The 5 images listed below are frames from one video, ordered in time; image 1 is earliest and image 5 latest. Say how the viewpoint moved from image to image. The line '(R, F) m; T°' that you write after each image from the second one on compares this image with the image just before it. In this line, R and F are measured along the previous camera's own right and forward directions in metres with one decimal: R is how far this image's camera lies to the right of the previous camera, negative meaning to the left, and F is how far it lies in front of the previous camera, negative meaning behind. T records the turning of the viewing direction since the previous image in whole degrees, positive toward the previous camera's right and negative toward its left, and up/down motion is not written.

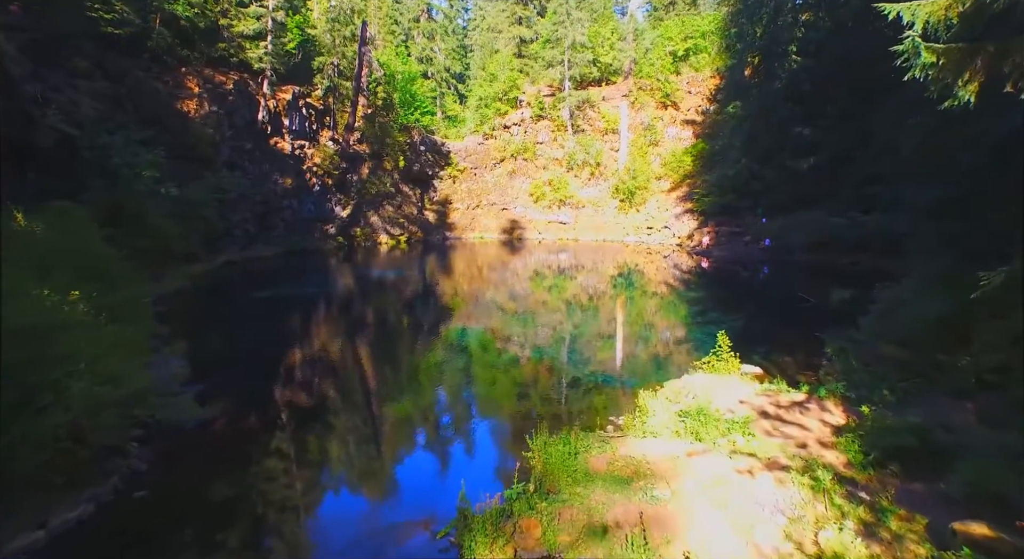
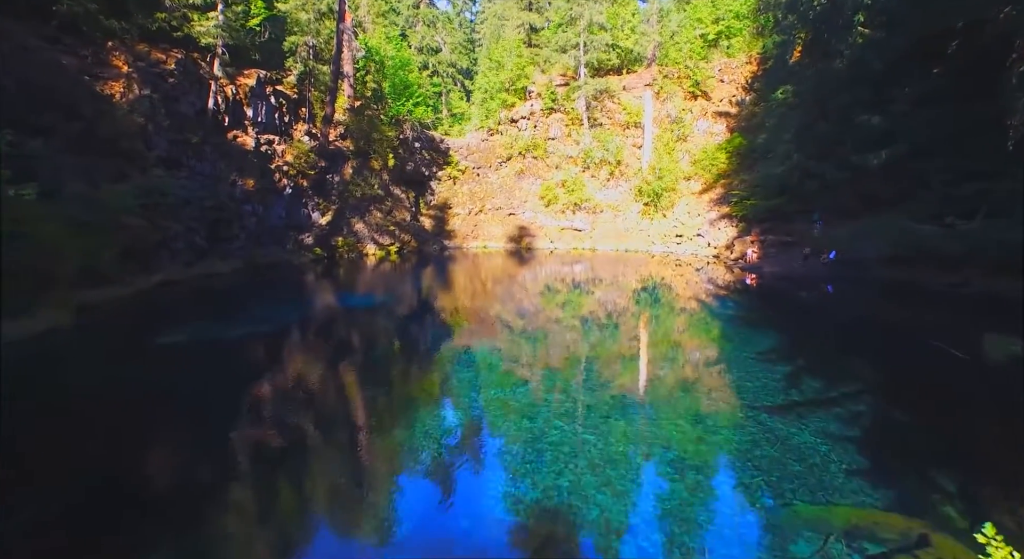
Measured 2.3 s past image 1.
(+0.2, +3.0) m; -1°
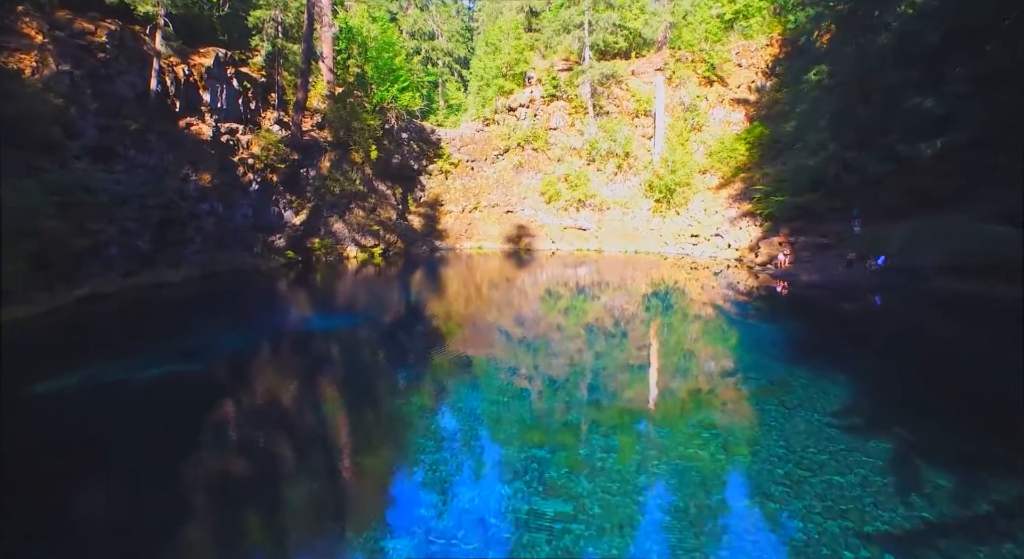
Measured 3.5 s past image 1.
(+0.2, +1.9) m; 0°
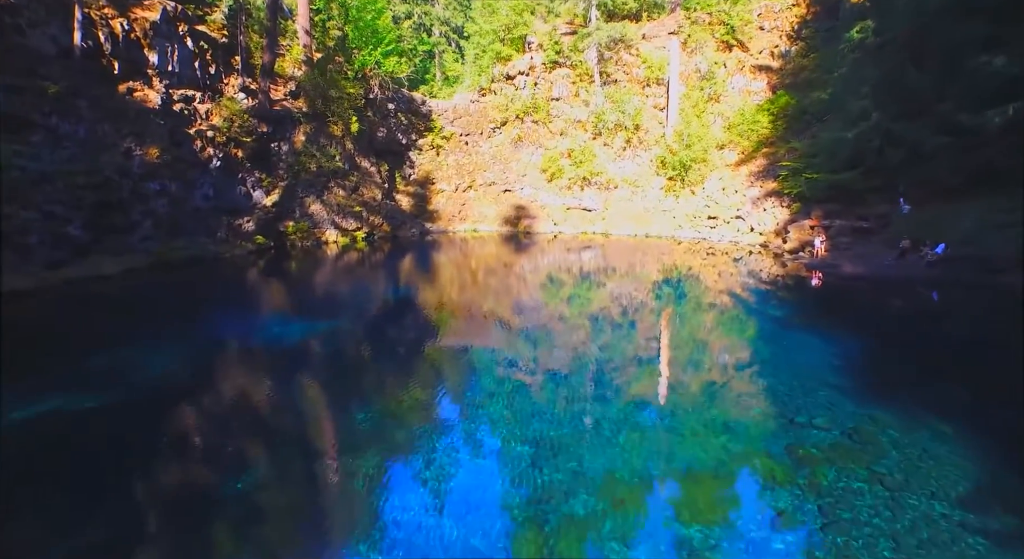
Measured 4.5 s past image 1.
(+0.1, +1.7) m; 0°
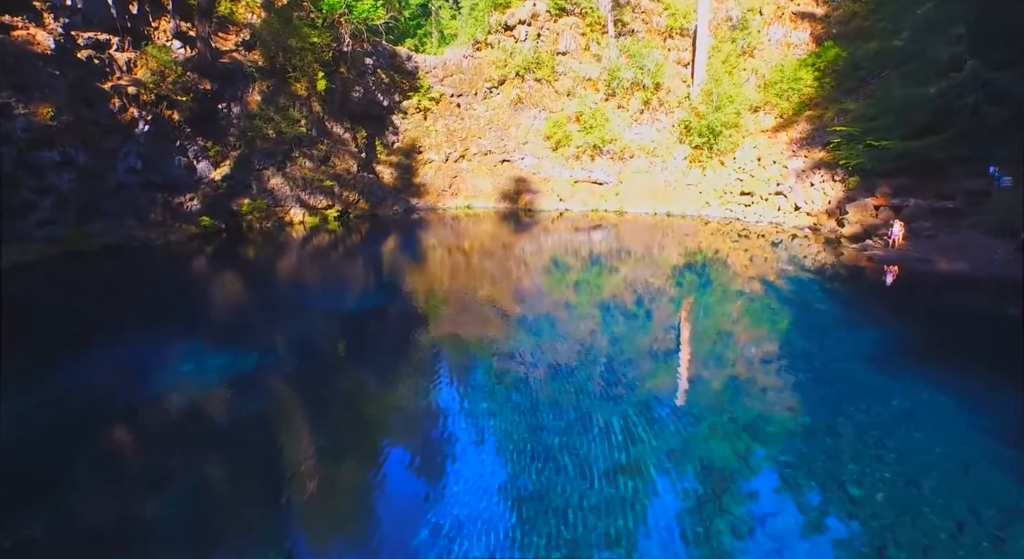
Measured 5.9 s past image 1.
(+0.1, +2.3) m; 0°
